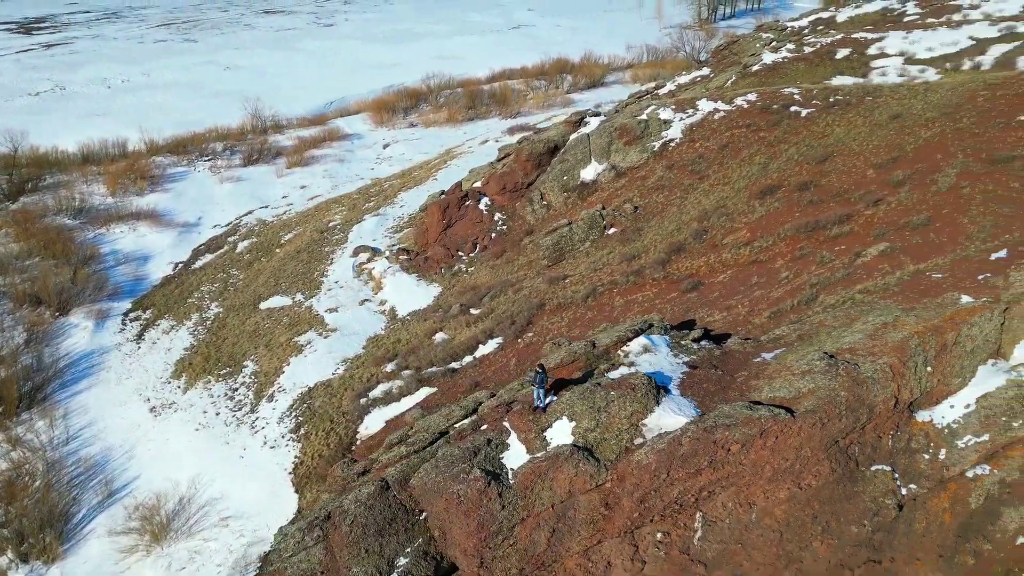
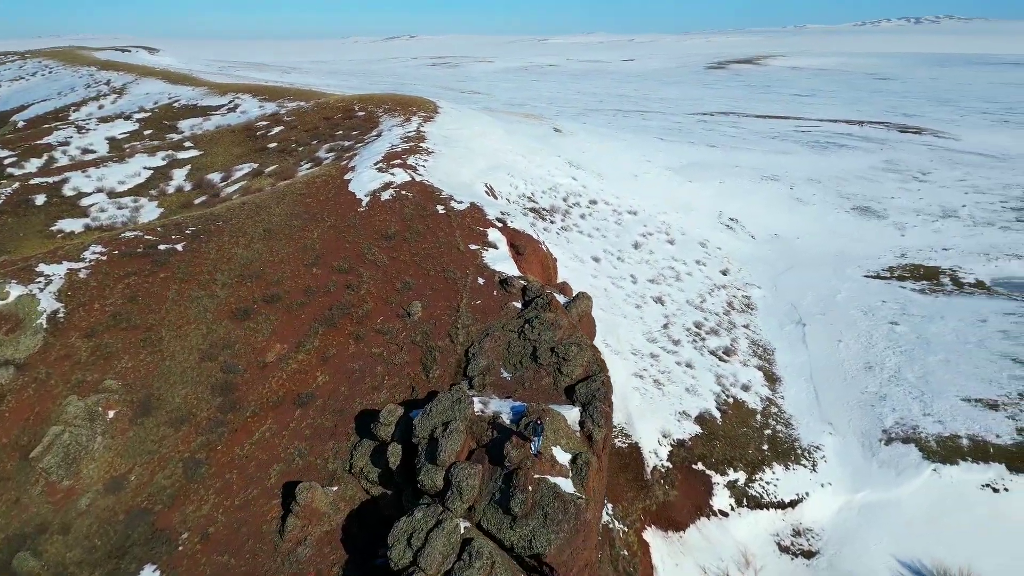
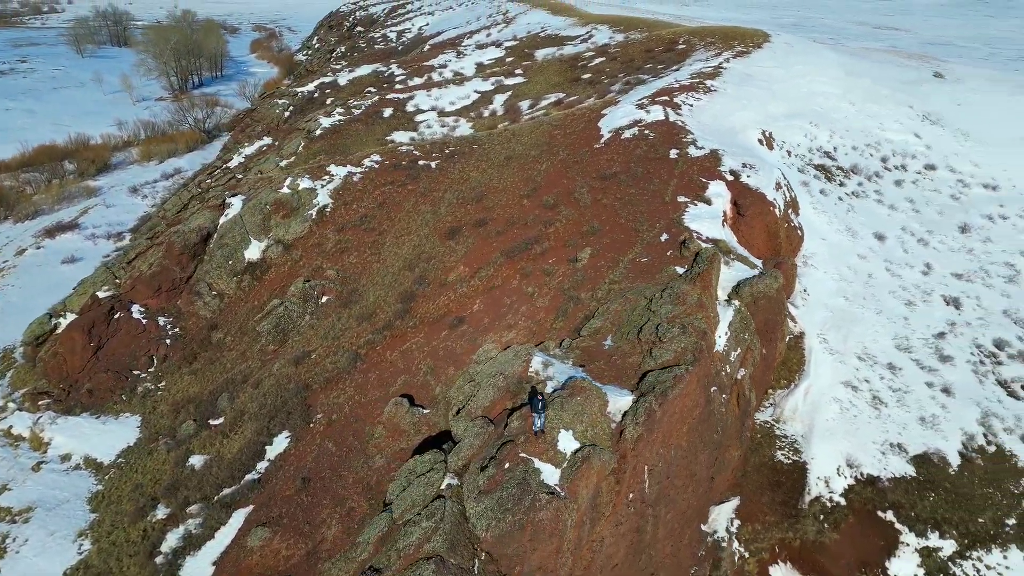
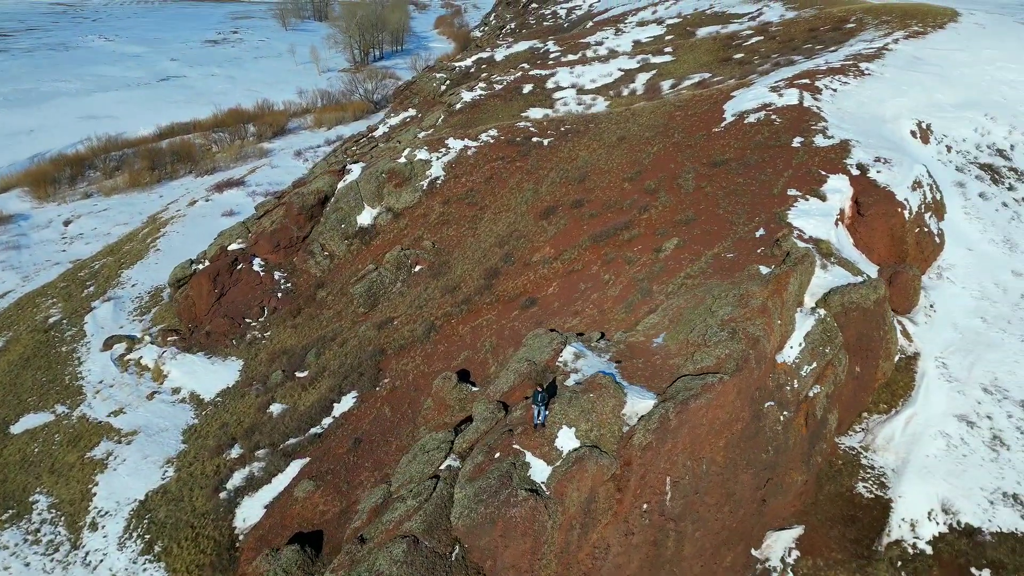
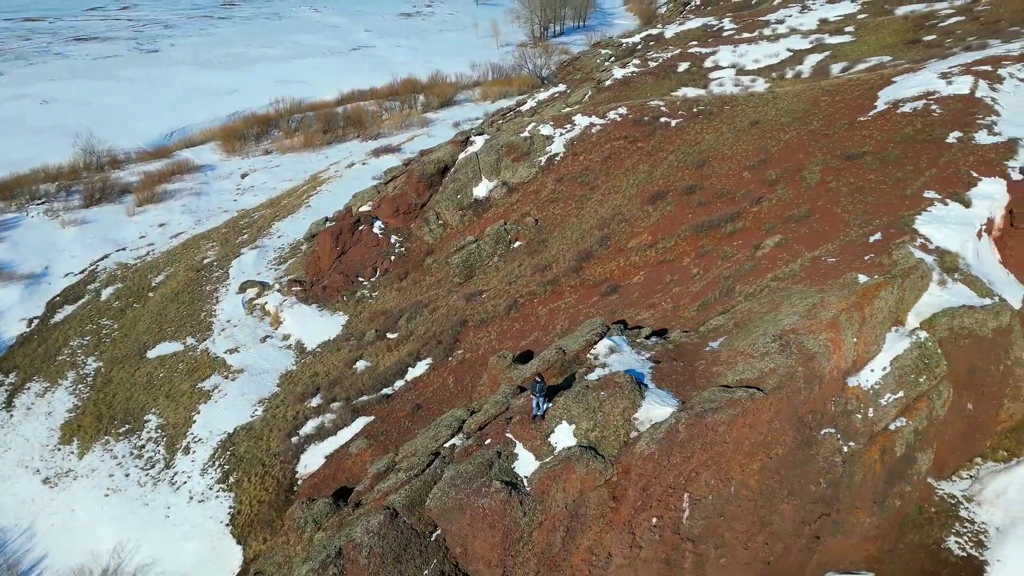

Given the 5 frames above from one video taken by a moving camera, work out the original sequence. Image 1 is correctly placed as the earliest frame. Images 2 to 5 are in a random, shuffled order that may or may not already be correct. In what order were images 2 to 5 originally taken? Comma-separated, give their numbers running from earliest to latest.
5, 4, 3, 2
